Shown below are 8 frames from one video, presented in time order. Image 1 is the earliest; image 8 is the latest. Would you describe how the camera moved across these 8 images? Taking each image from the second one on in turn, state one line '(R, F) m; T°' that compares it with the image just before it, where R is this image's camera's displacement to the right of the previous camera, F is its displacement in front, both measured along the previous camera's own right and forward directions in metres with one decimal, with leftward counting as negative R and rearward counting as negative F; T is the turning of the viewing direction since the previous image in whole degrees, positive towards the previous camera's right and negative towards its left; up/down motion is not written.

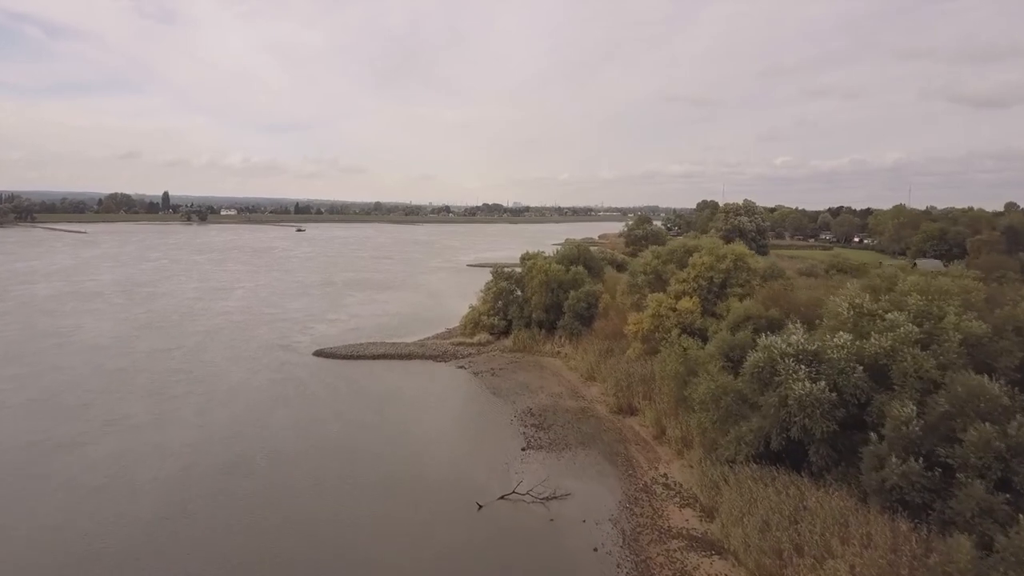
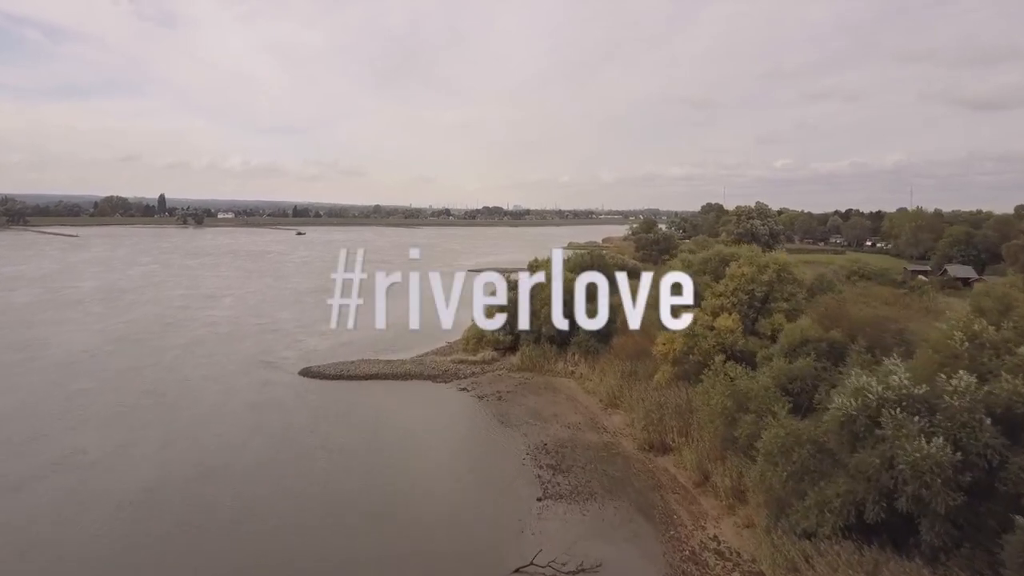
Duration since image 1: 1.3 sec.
(-0.3, +2.4) m; 0°
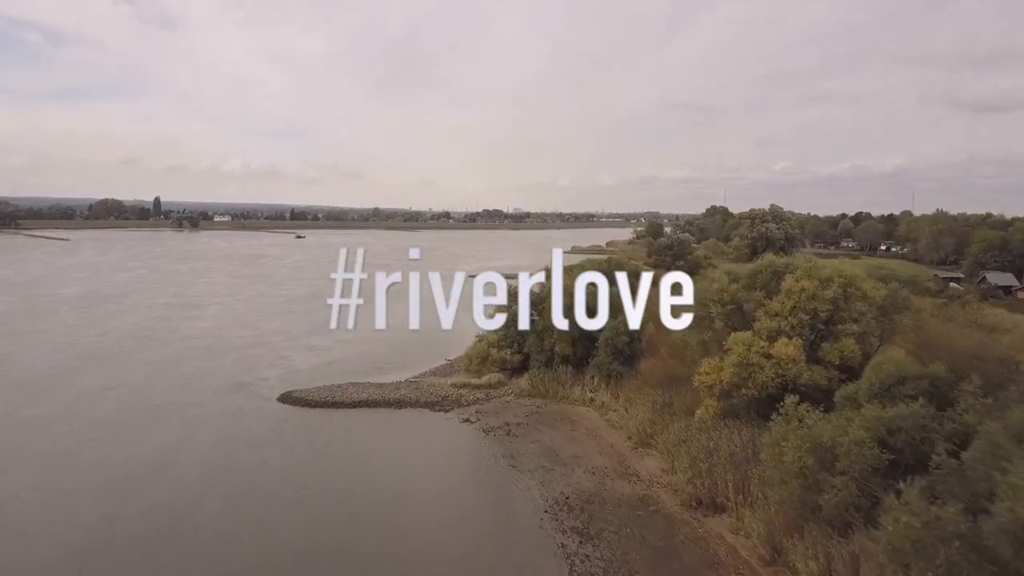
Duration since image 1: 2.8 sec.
(-0.3, +2.6) m; 0°
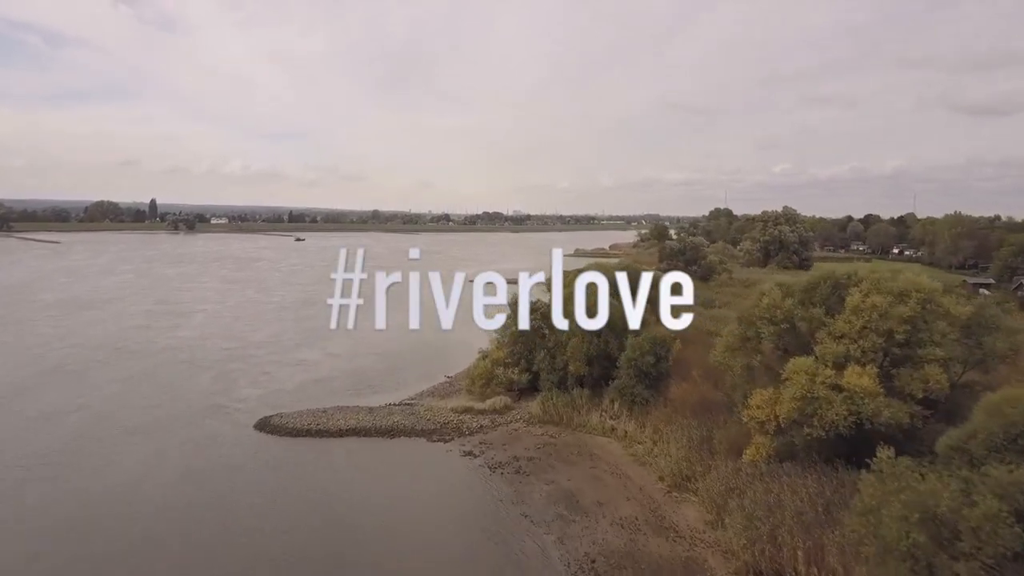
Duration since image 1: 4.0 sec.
(-0.2, +2.2) m; 0°
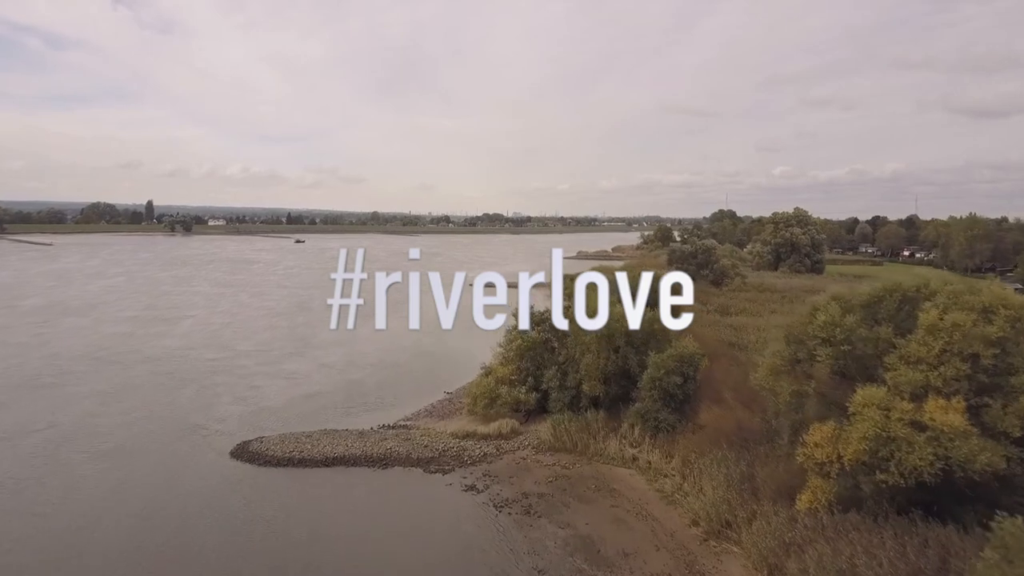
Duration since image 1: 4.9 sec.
(-0.2, +1.8) m; 0°
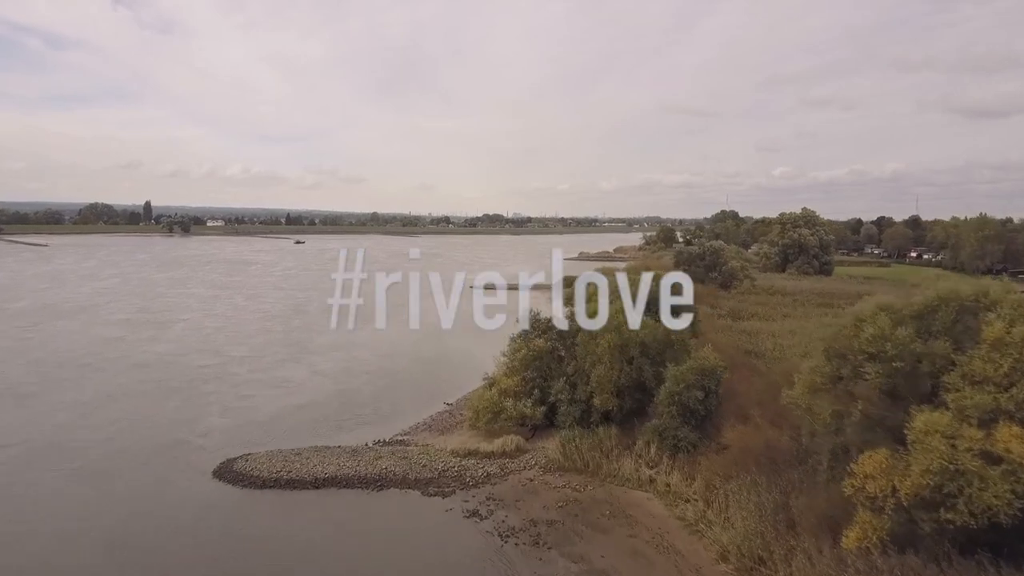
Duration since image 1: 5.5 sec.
(-0.1, +1.1) m; 0°
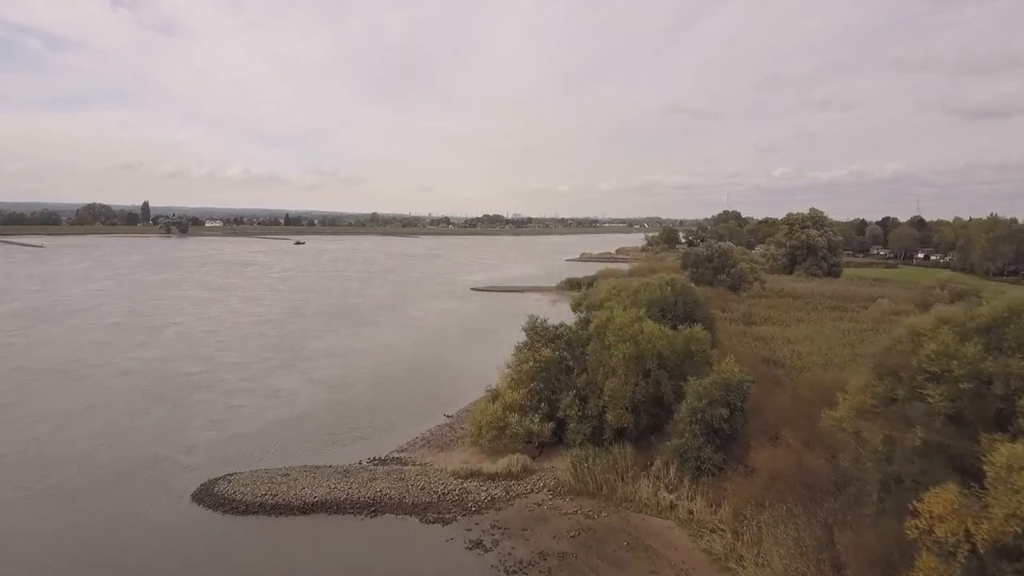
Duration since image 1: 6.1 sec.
(-0.1, +1.1) m; 0°
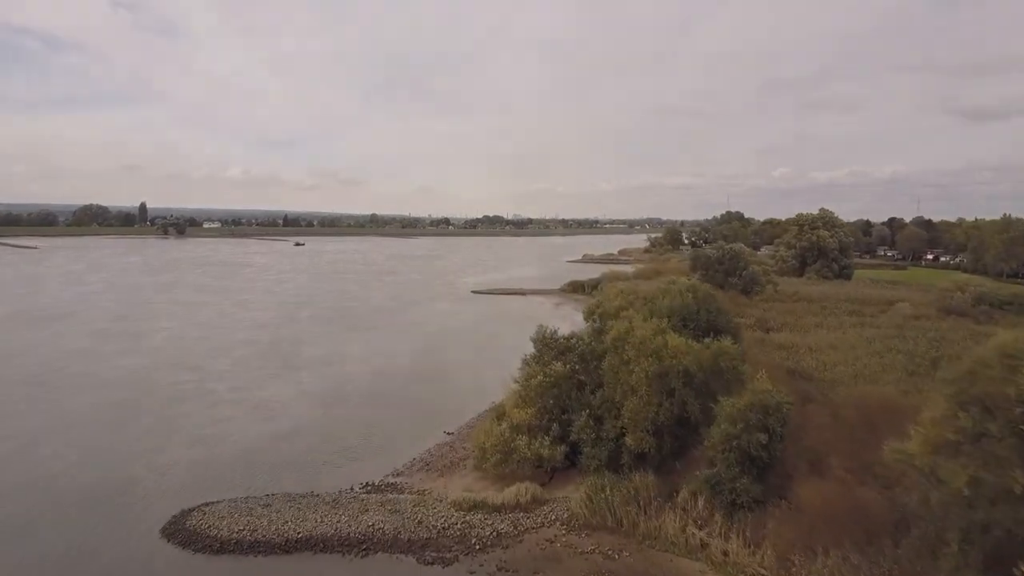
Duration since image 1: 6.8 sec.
(-0.2, +1.3) m; 0°
